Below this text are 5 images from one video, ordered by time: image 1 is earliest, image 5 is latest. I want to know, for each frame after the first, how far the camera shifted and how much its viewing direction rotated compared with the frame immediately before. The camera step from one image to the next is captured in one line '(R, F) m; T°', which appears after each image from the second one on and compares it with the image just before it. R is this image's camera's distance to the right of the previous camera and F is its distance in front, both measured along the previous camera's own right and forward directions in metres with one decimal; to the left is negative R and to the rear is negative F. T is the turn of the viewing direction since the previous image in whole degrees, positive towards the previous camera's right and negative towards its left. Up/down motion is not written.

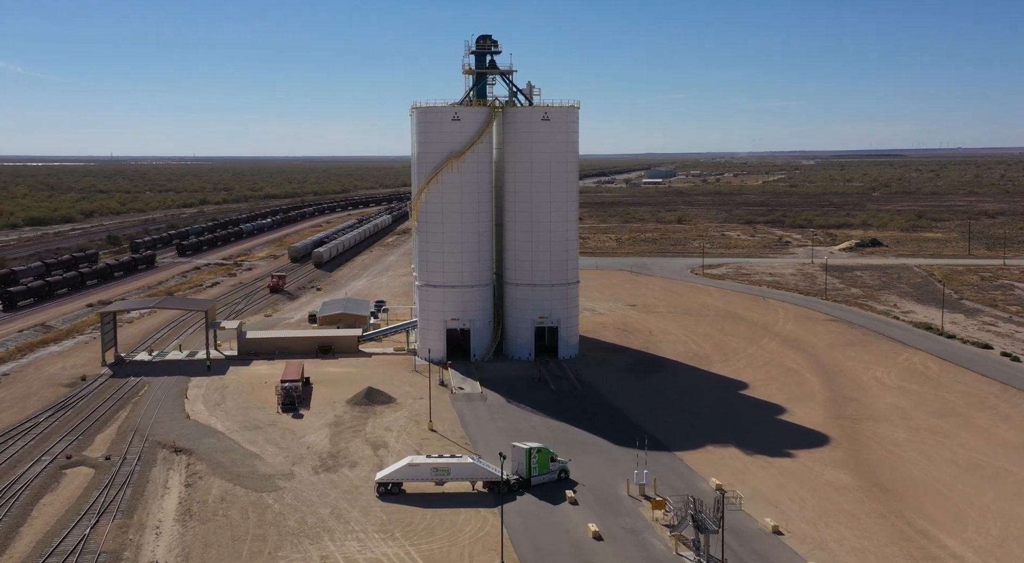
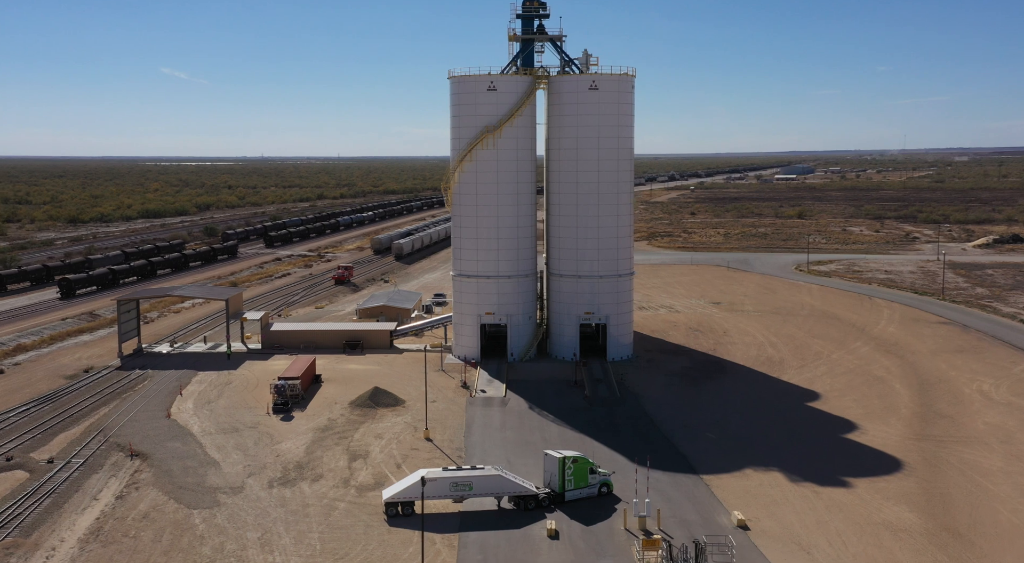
(+3.3, +4.3) m; -7°
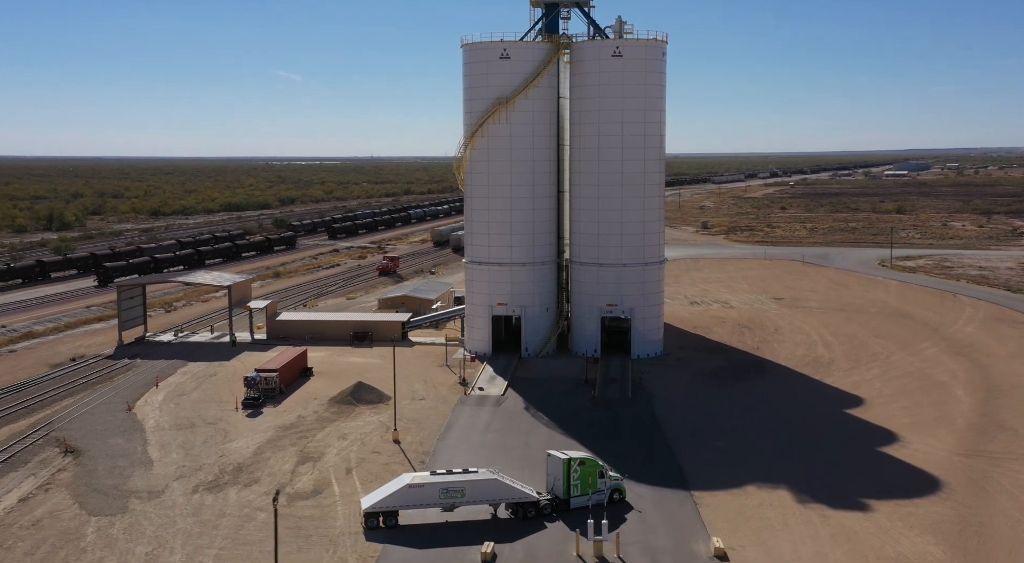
(+3.3, +3.1) m; -5°
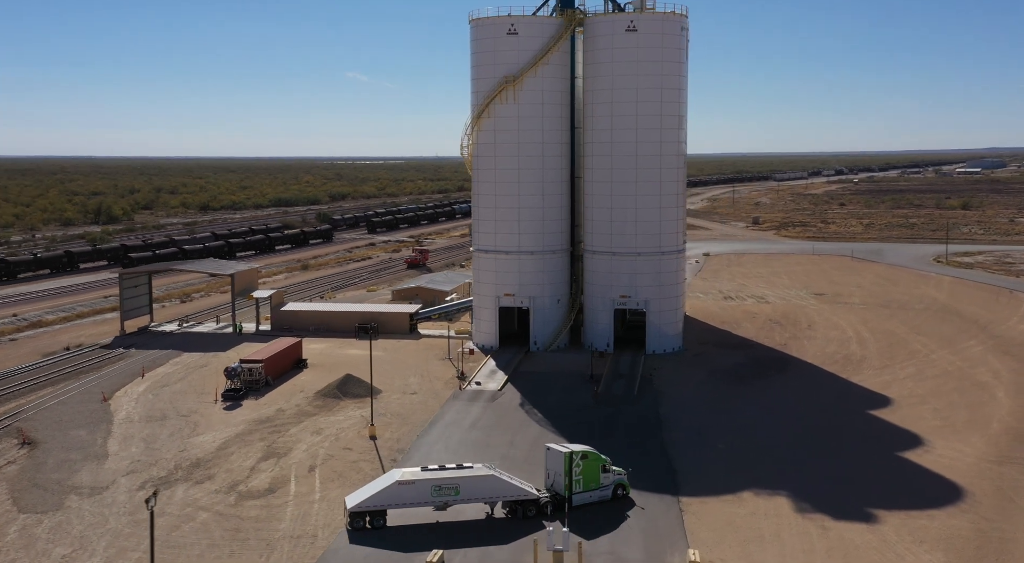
(+2.0, +1.7) m; -3°
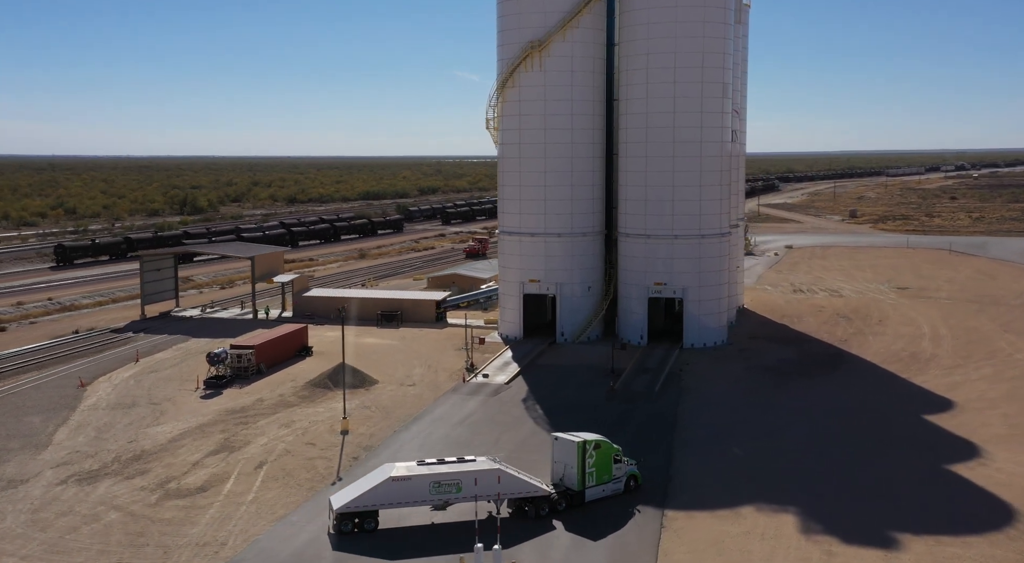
(+2.9, +2.8) m; -6°
